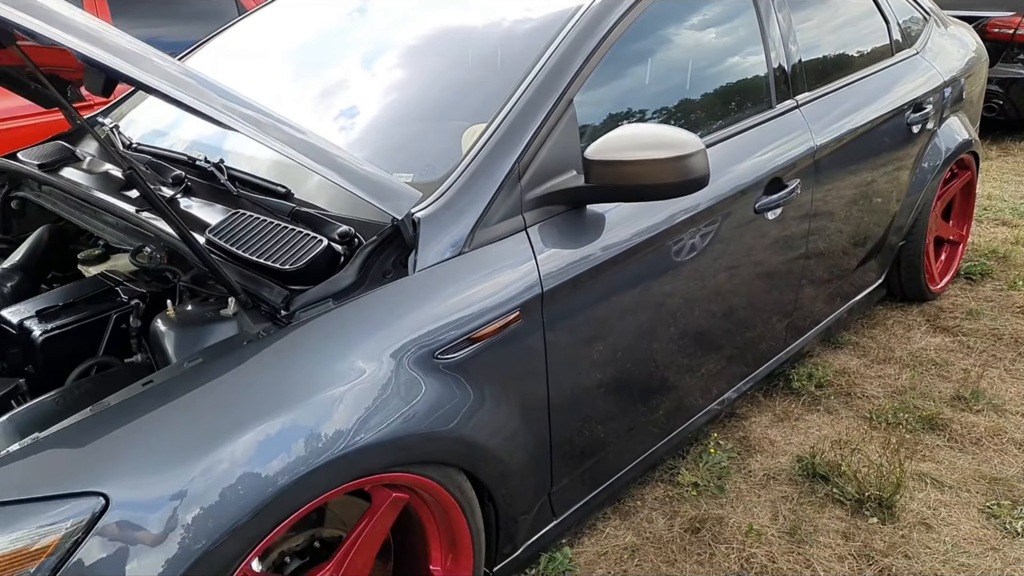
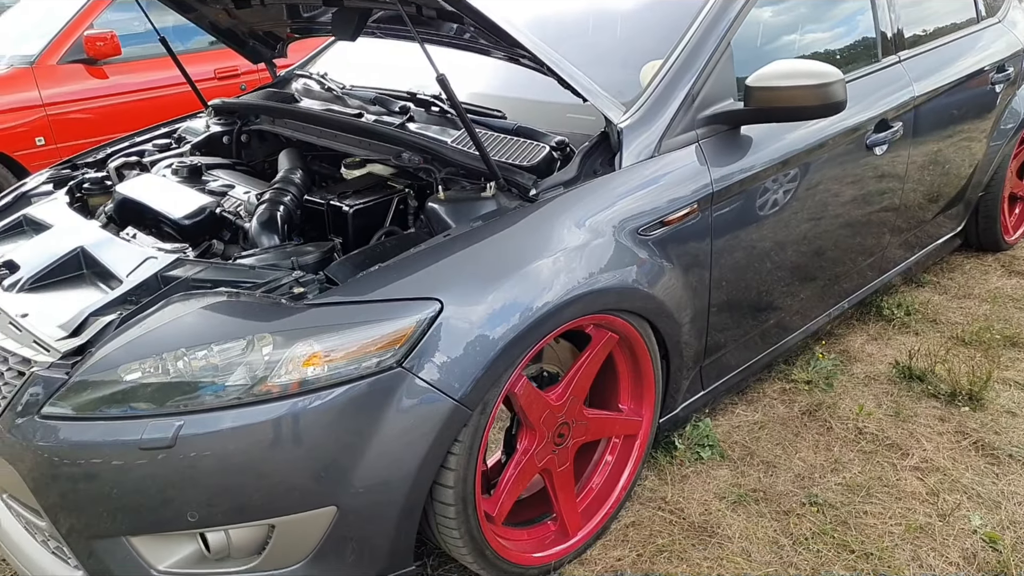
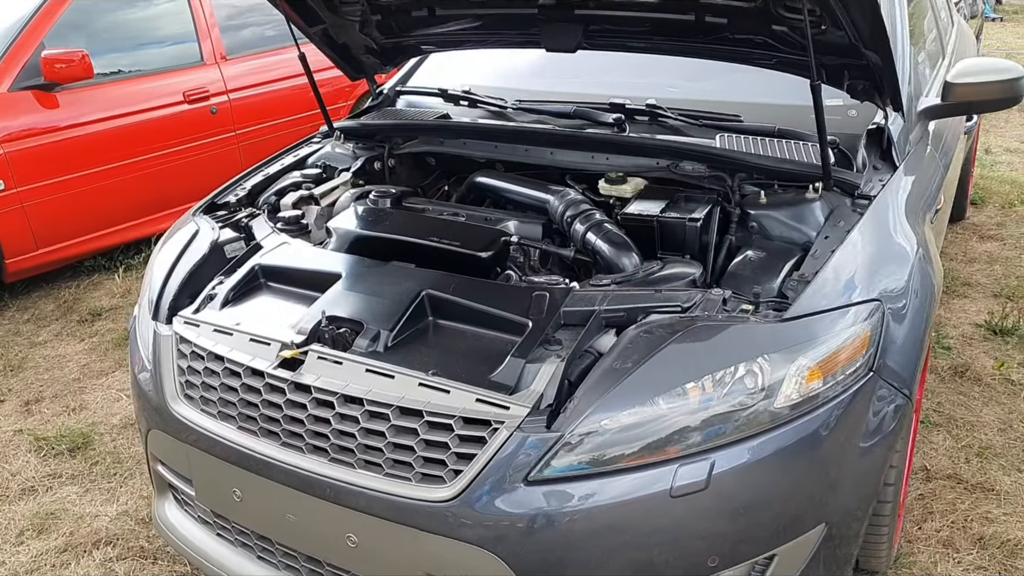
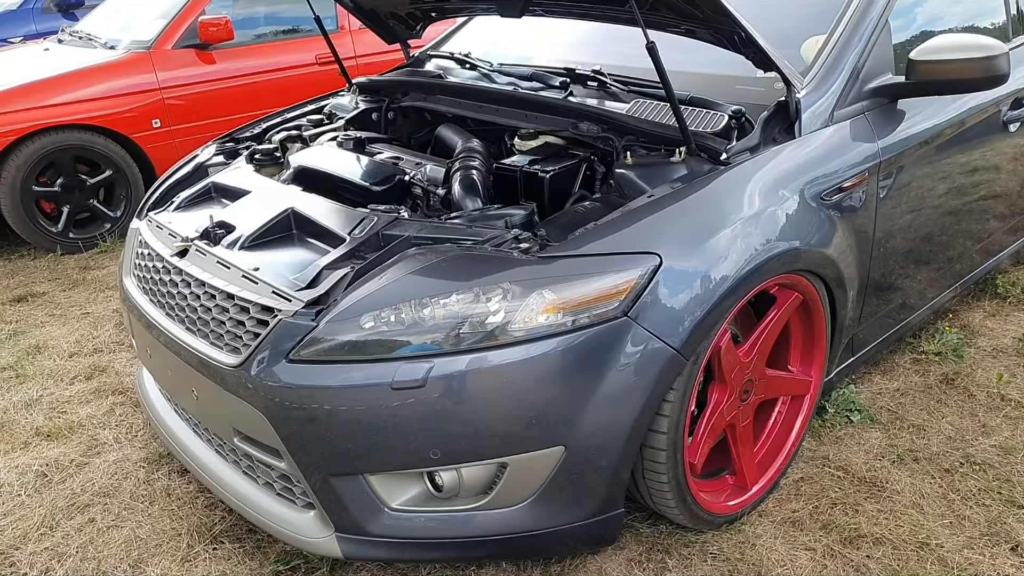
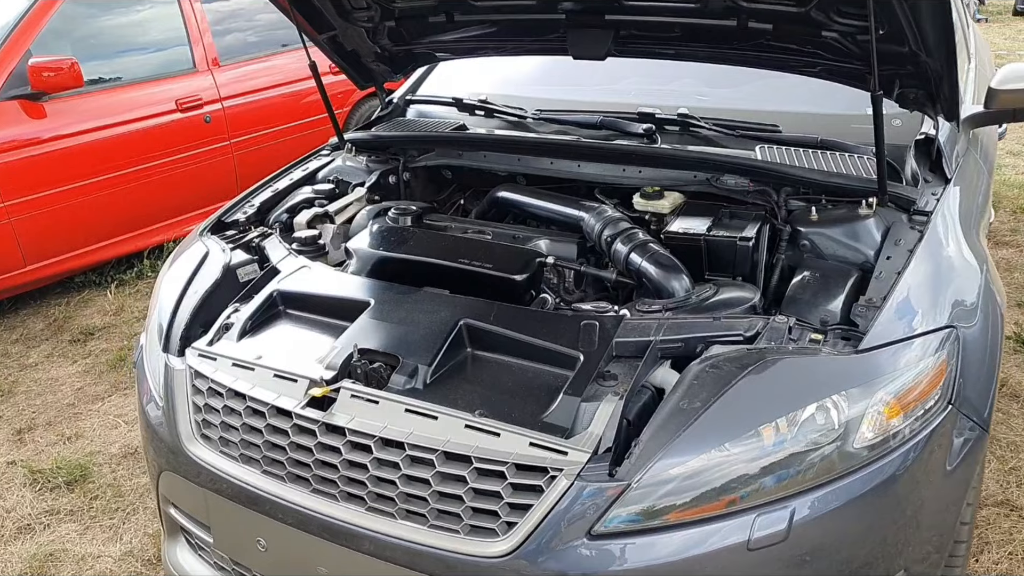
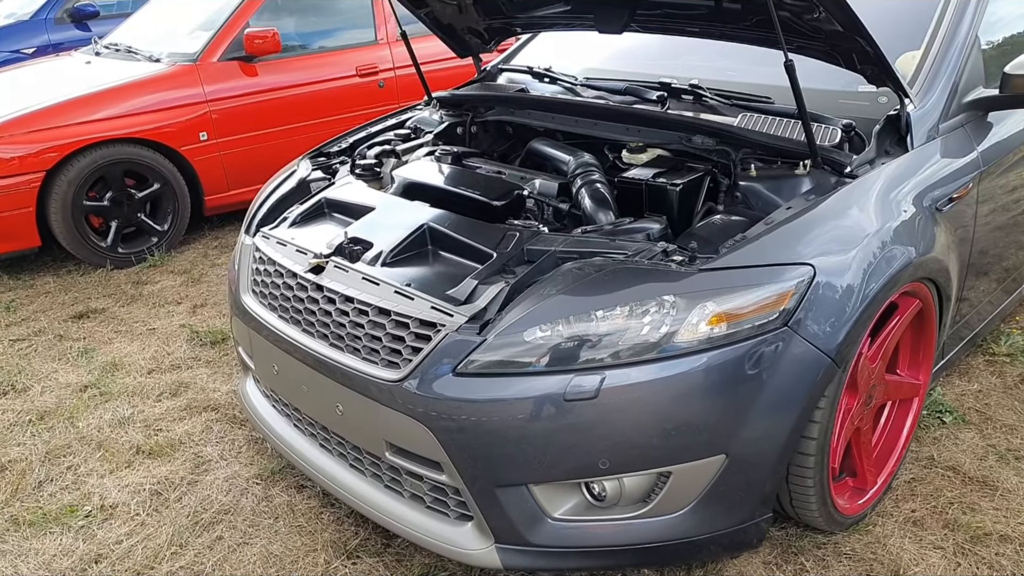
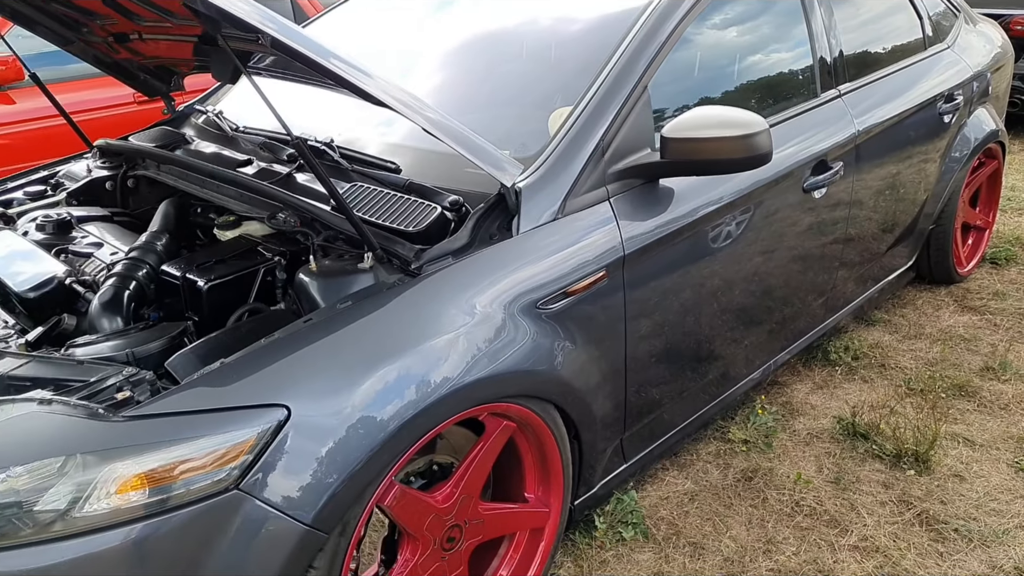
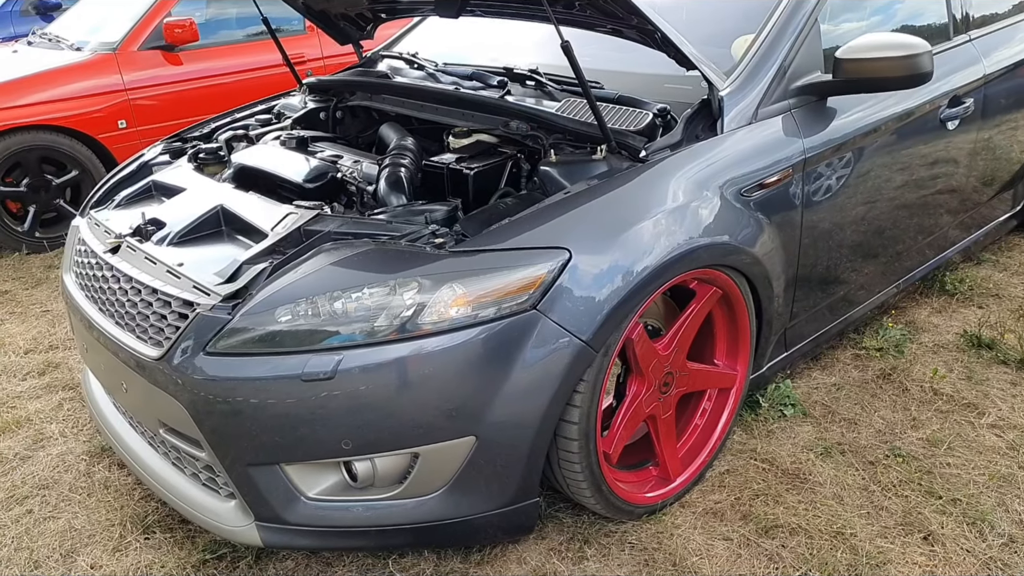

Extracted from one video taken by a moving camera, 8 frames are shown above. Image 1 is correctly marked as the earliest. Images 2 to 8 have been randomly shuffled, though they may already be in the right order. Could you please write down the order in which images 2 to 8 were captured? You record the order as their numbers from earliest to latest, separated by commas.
7, 2, 8, 4, 6, 3, 5
